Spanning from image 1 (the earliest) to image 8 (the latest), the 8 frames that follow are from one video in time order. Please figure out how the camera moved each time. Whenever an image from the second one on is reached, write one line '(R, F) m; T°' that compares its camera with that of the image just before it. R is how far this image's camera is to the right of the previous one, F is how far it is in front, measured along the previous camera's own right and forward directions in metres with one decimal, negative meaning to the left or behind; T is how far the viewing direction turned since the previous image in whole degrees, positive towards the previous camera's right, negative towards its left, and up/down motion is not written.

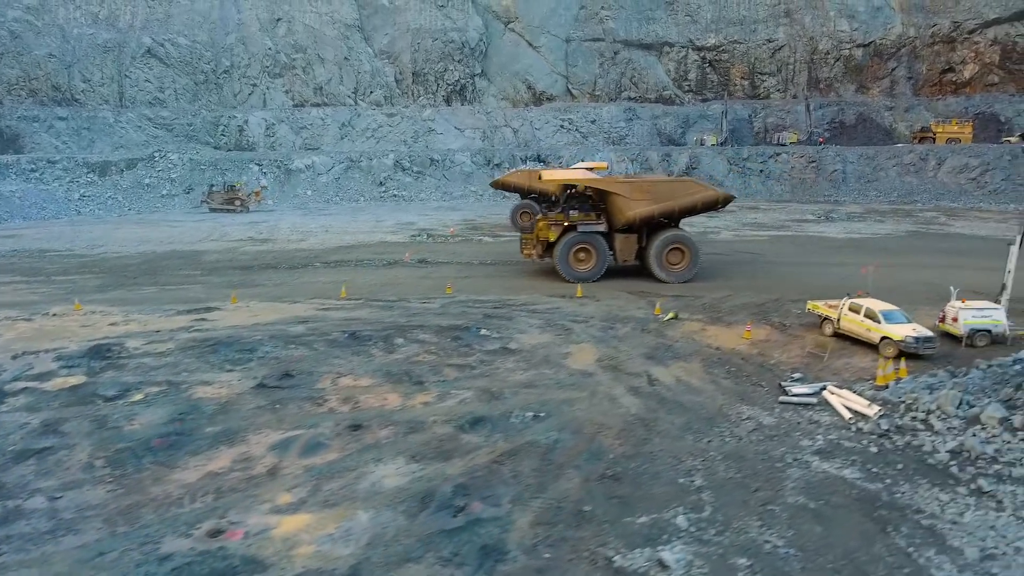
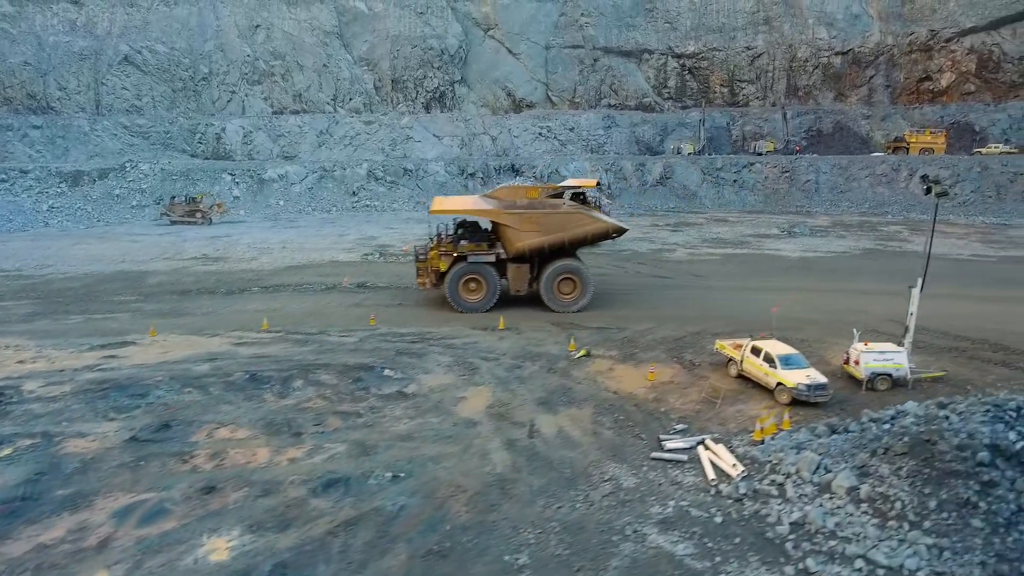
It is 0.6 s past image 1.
(+1.2, +0.1) m; 0°
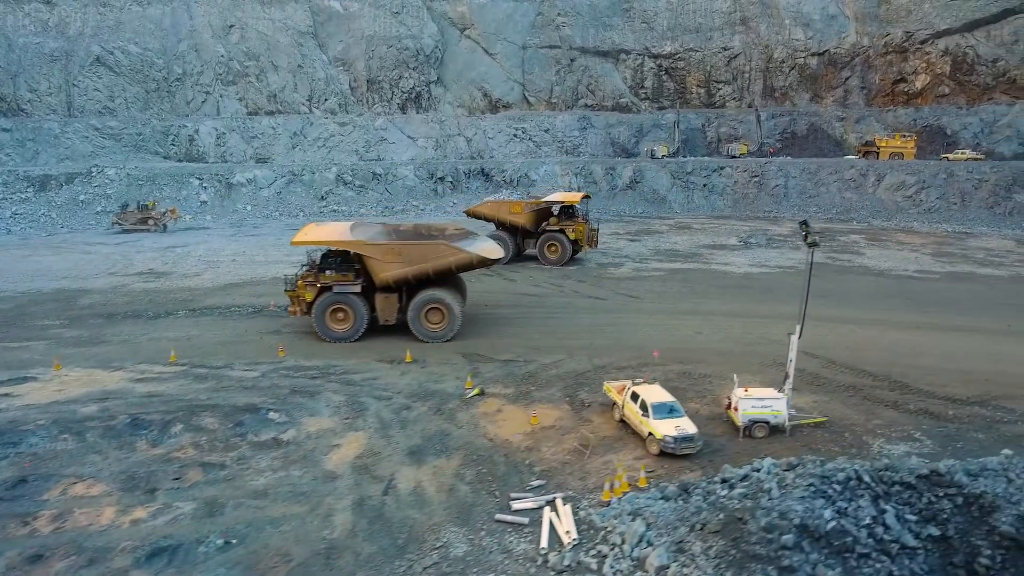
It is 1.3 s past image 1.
(+1.5, +0.1) m; 0°
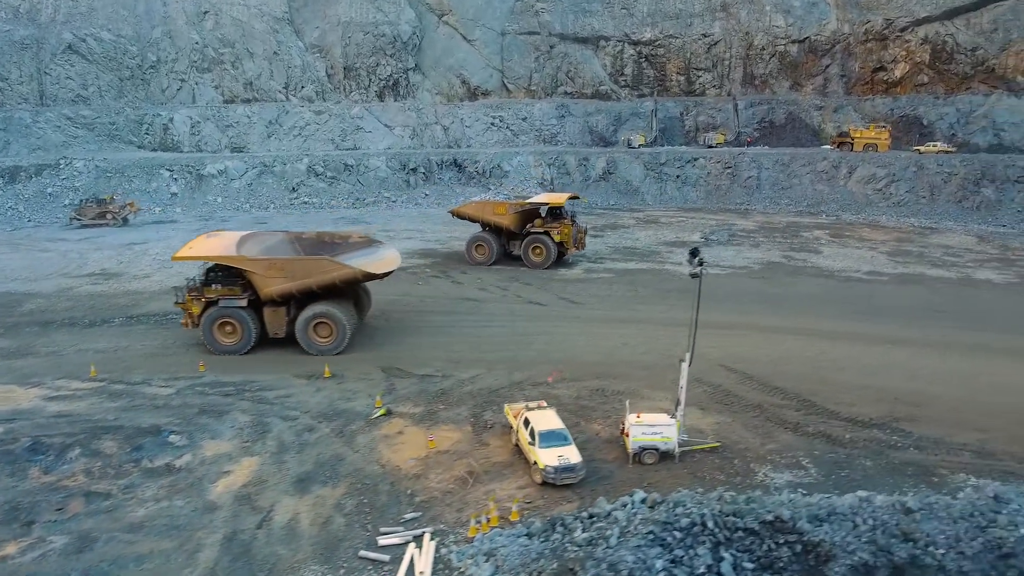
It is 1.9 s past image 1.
(+1.3, 0.0) m; 0°
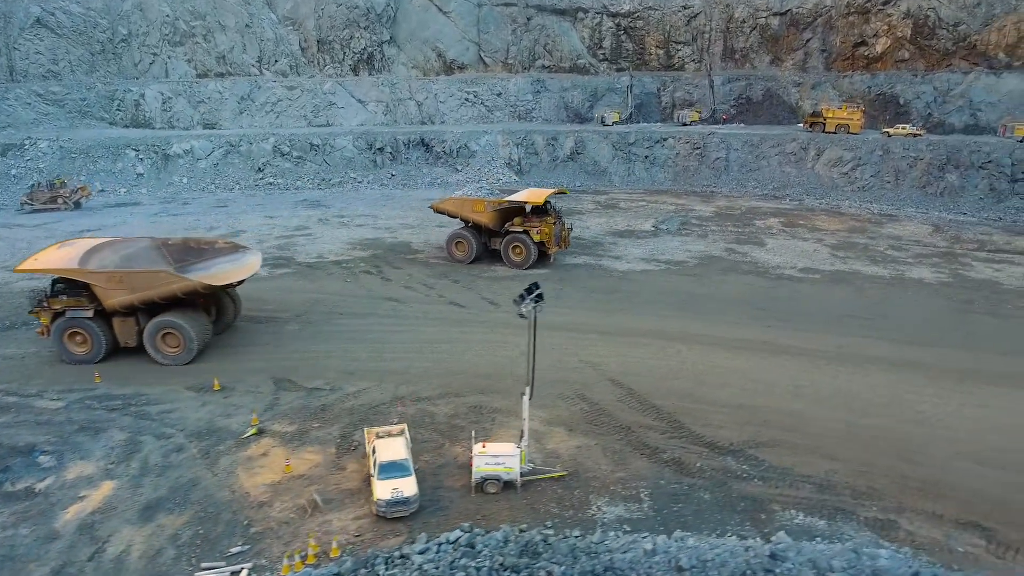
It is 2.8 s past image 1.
(+1.9, 0.0) m; -1°
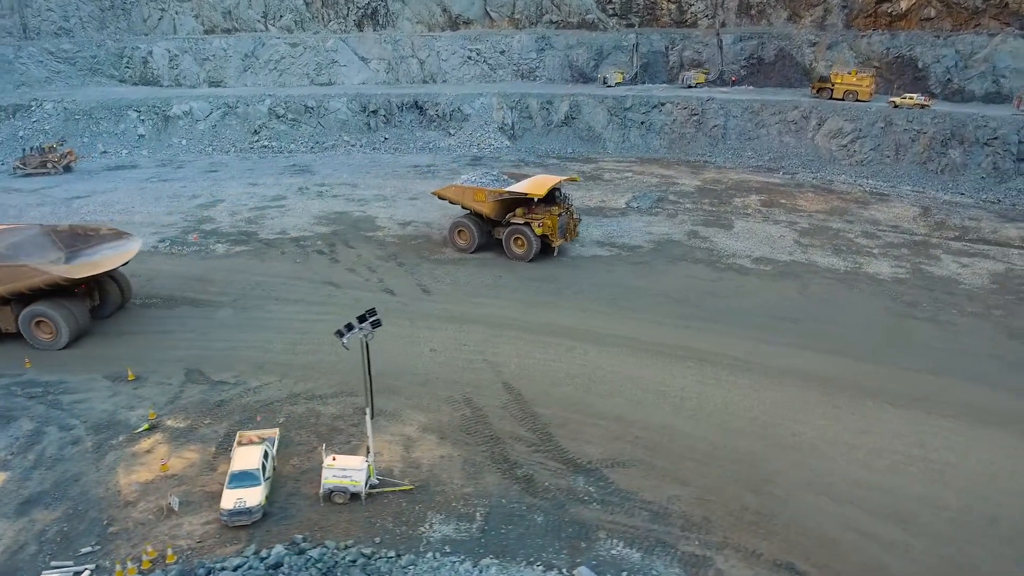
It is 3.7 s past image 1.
(+2.3, 0.0) m; -4°
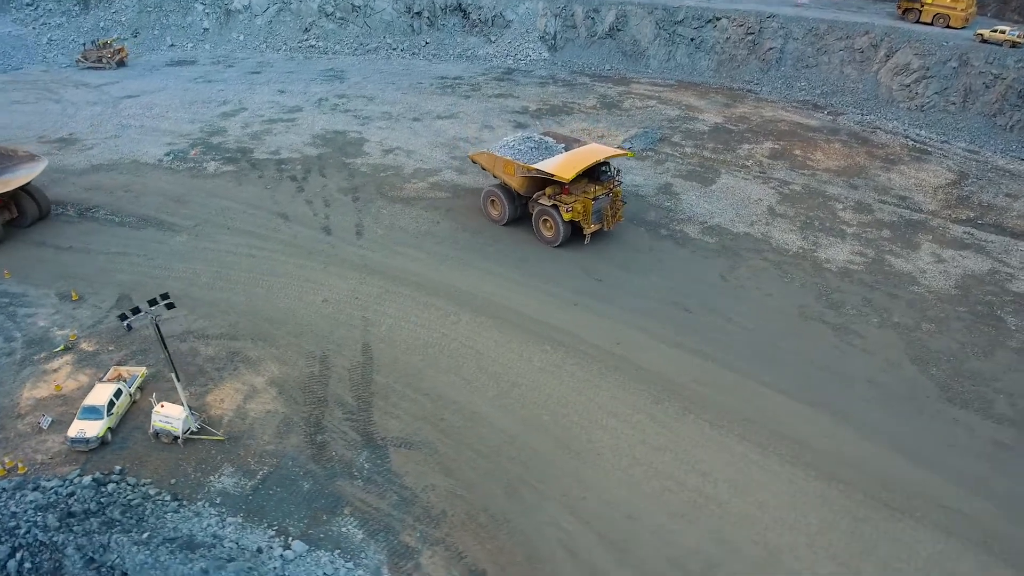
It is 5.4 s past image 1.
(+4.3, +0.2) m; -10°
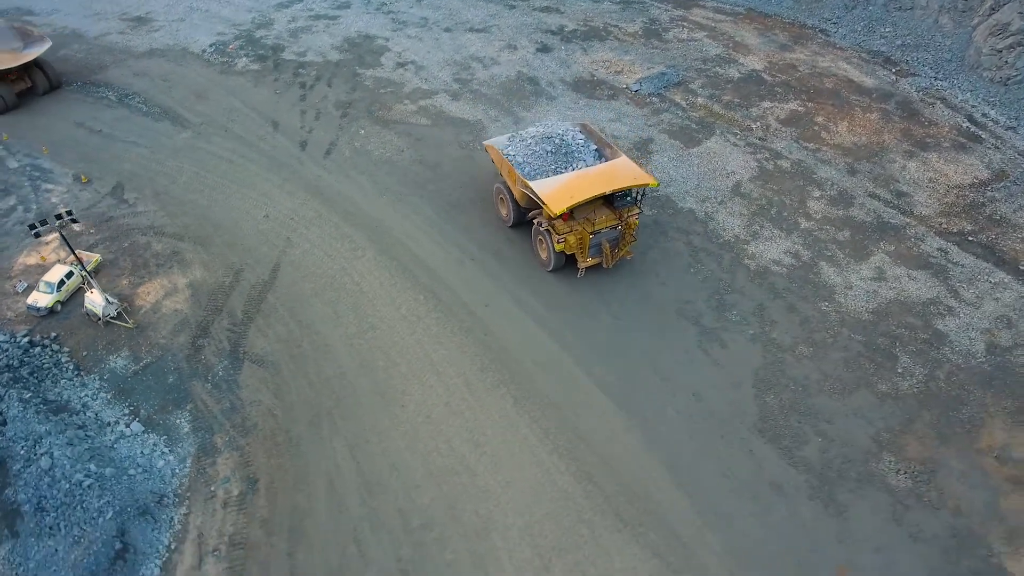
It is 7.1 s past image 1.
(+4.5, -0.1) m; -11°
